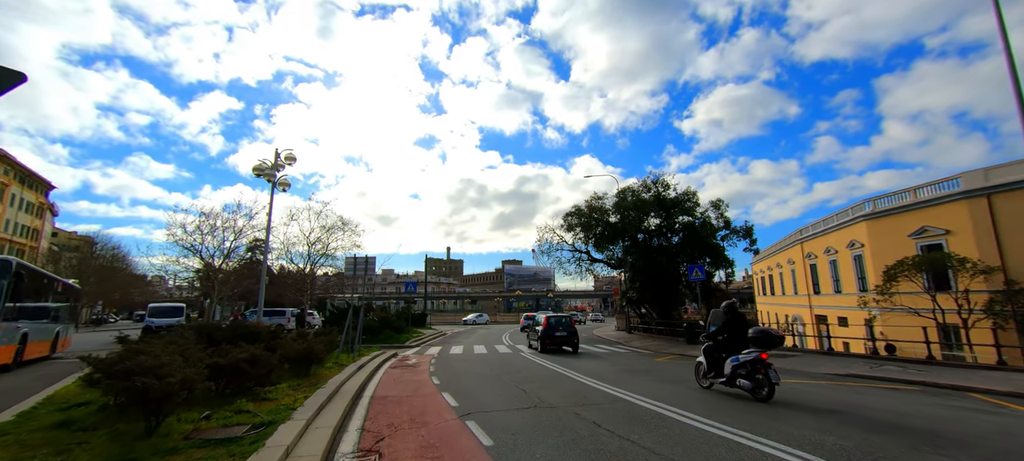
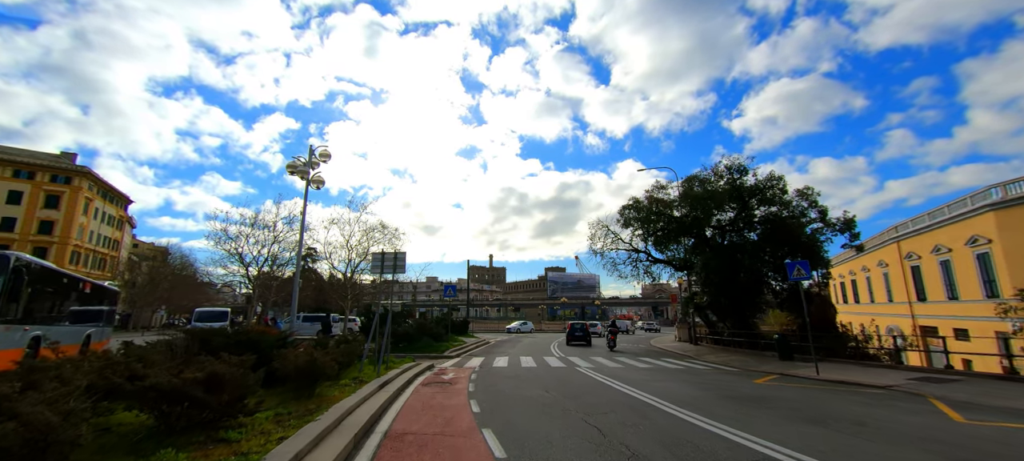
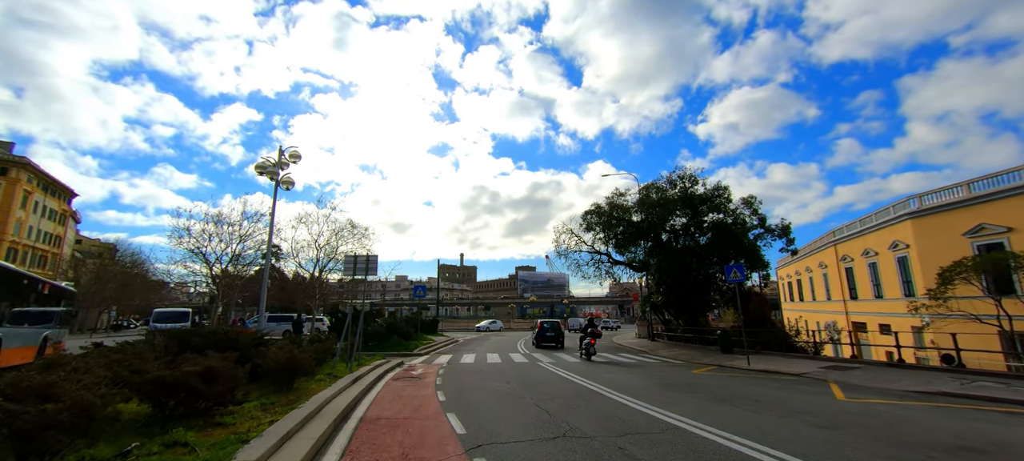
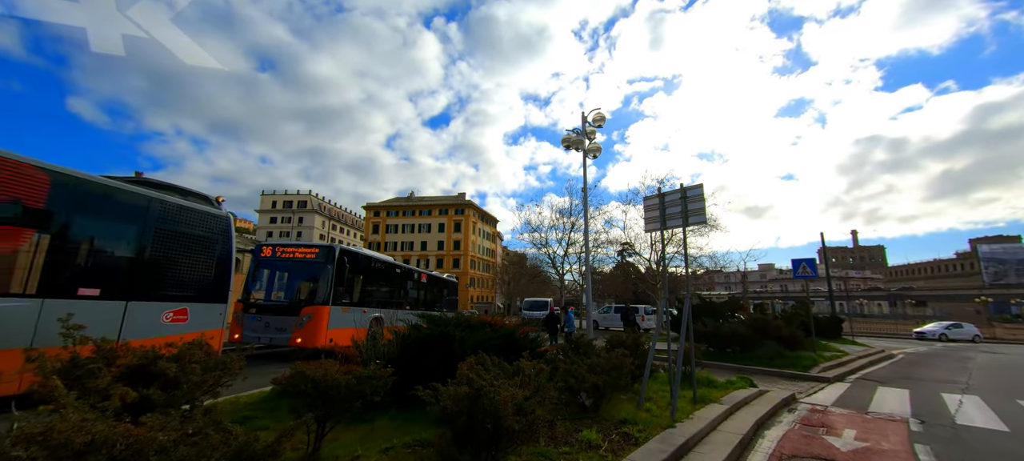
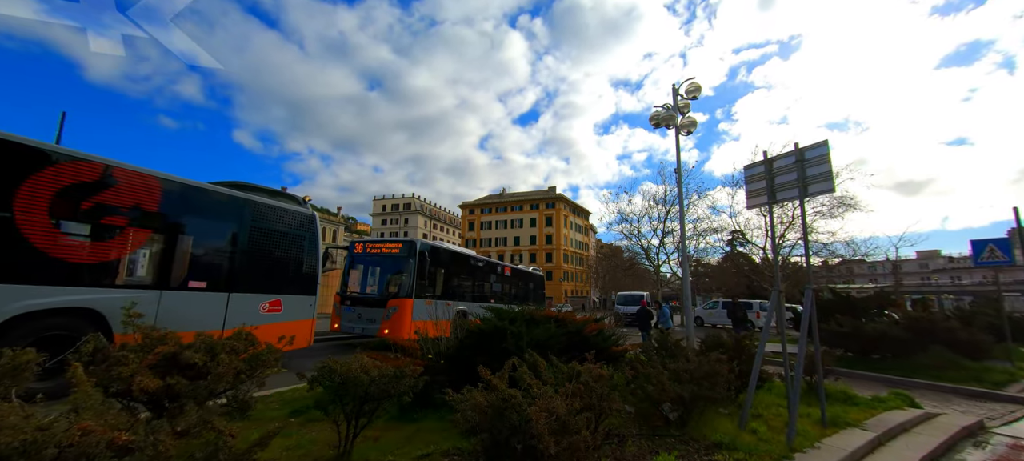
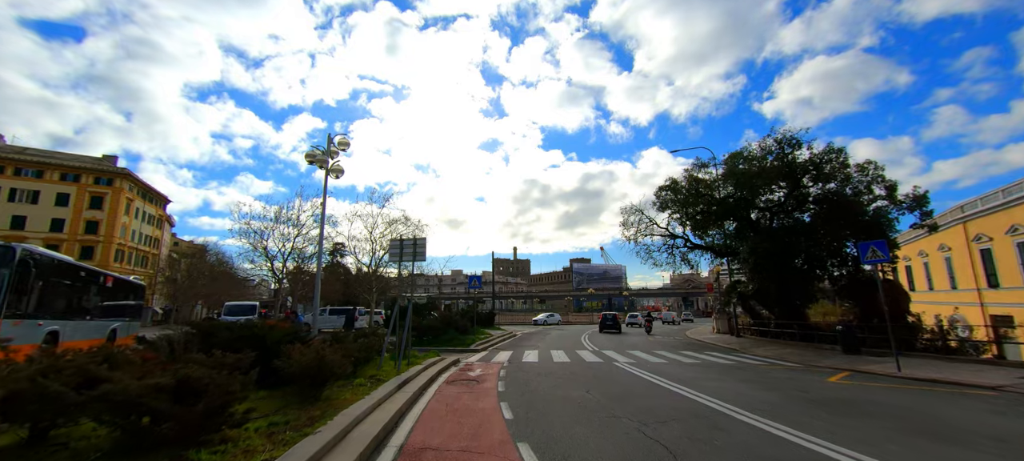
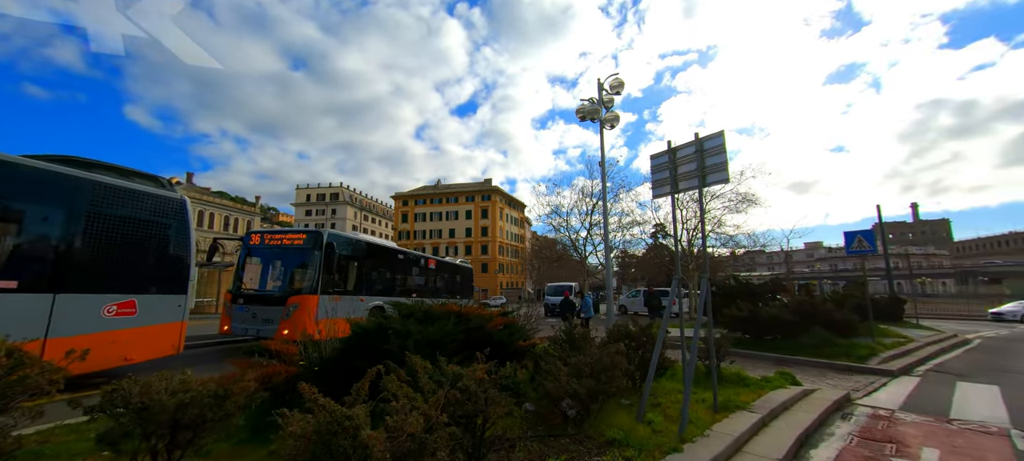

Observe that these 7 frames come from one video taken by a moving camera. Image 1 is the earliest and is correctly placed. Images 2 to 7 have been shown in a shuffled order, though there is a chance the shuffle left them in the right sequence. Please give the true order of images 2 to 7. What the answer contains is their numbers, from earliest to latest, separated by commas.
3, 2, 6, 4, 5, 7
